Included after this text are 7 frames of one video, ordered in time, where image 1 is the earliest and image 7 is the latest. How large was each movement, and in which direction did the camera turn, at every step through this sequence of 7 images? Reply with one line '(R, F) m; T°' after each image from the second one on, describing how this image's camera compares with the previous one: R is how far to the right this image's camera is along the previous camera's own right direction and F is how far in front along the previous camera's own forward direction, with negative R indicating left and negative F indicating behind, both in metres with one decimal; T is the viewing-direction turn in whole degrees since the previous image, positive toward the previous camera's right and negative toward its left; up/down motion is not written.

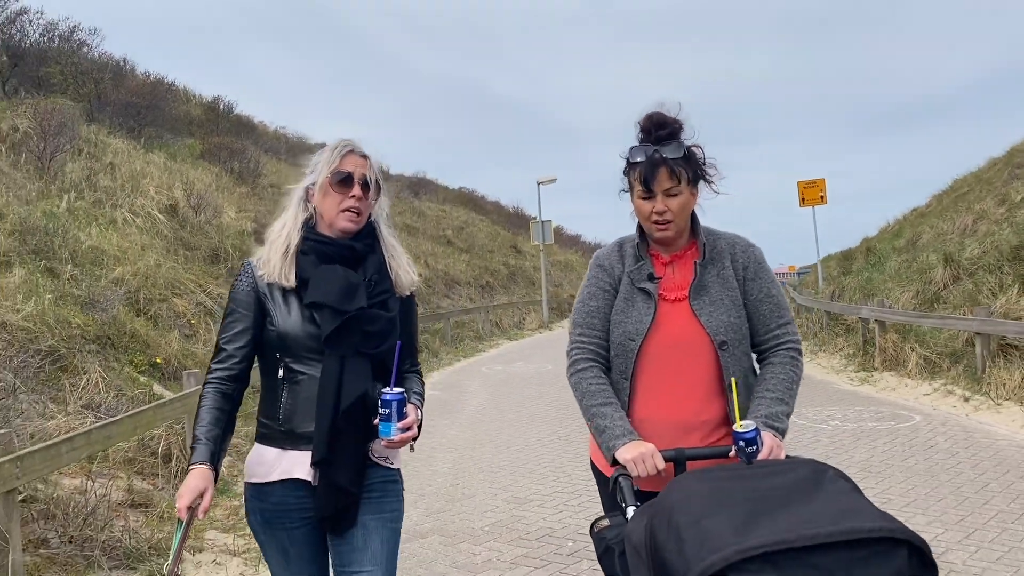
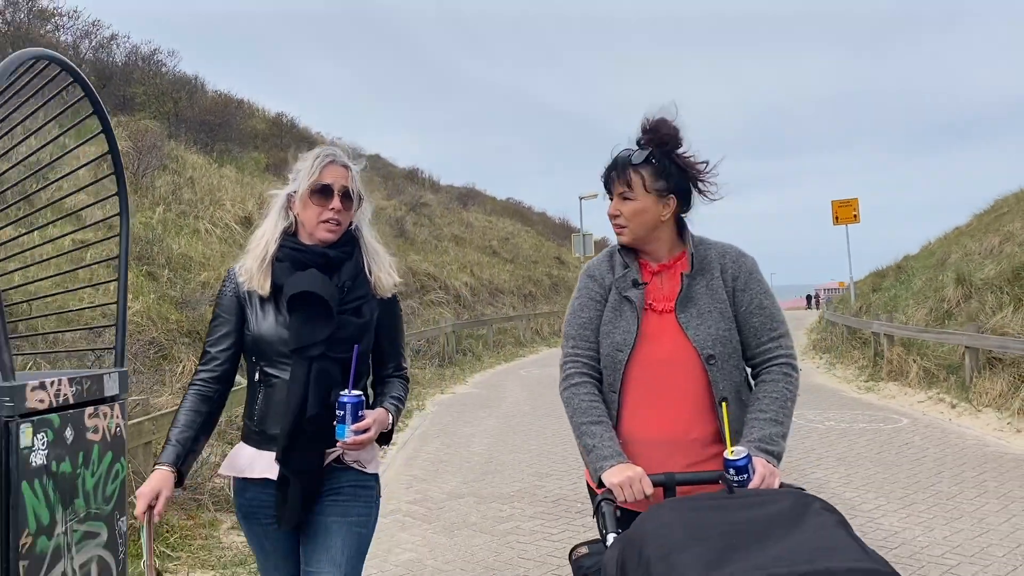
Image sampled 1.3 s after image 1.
(+0.2, -1.1) m; -3°
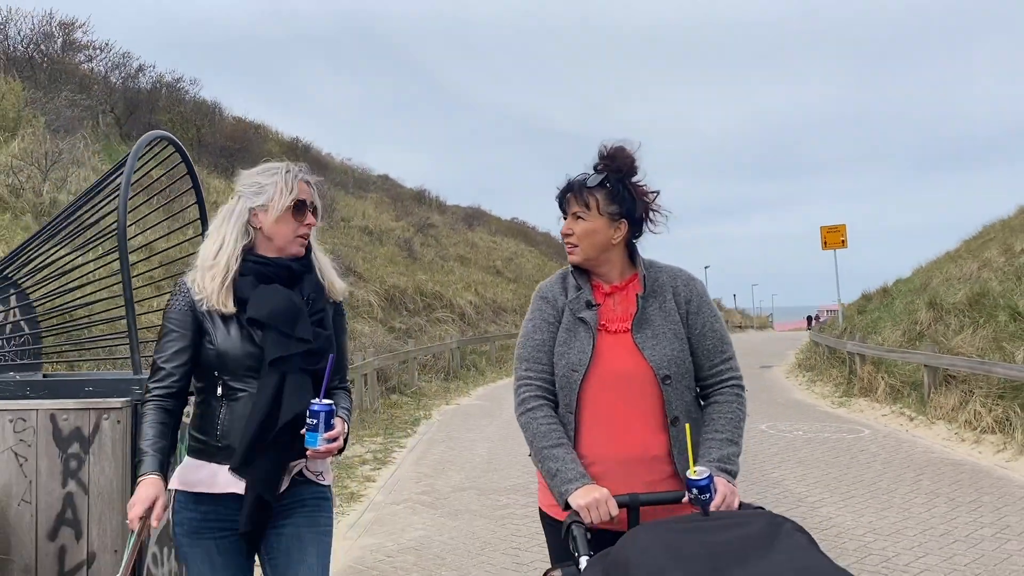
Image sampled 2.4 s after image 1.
(+0.1, -1.0) m; 0°
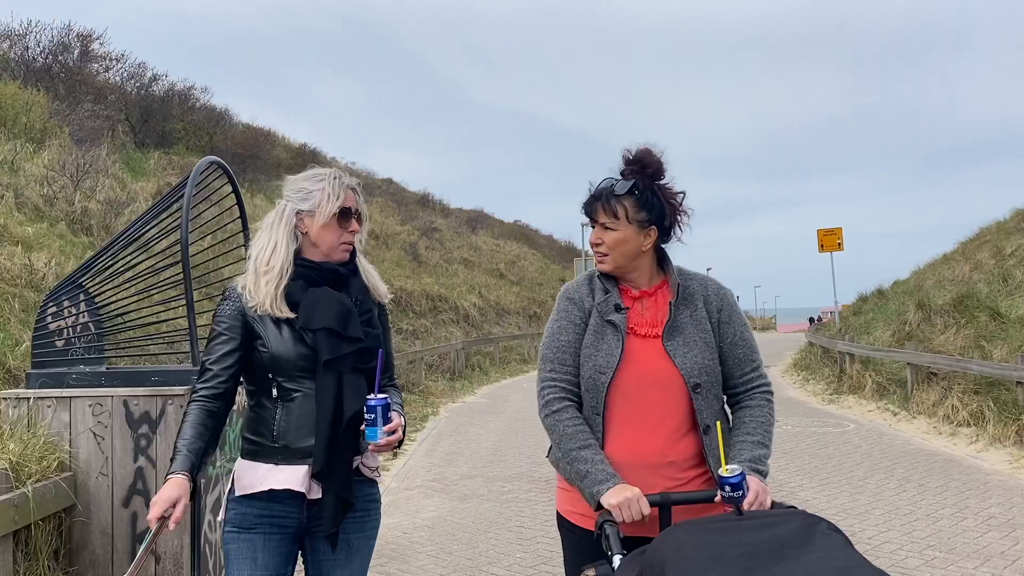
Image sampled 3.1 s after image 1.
(0.0, -0.6) m; 0°
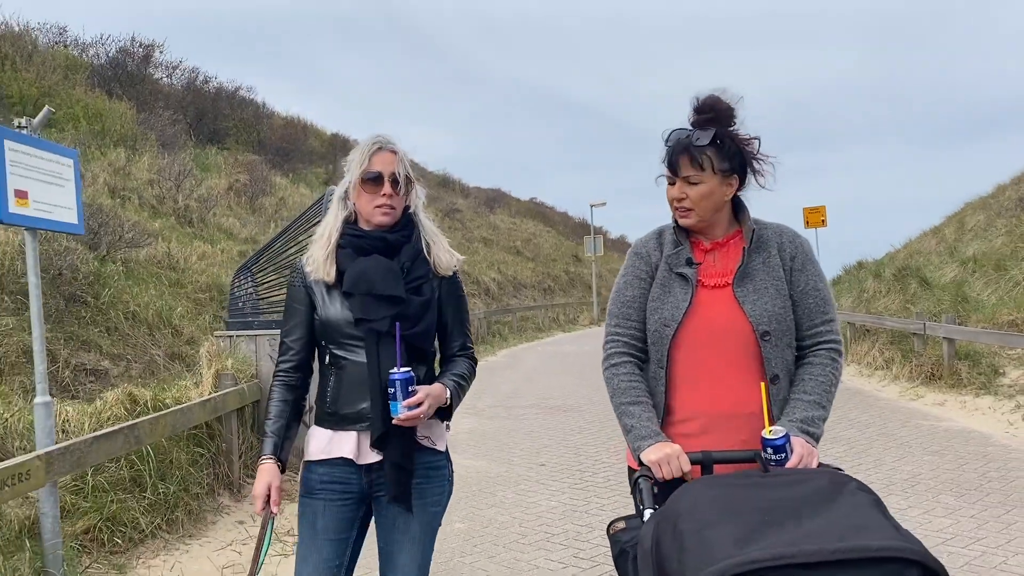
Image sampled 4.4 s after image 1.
(+0.1, -2.6) m; -1°
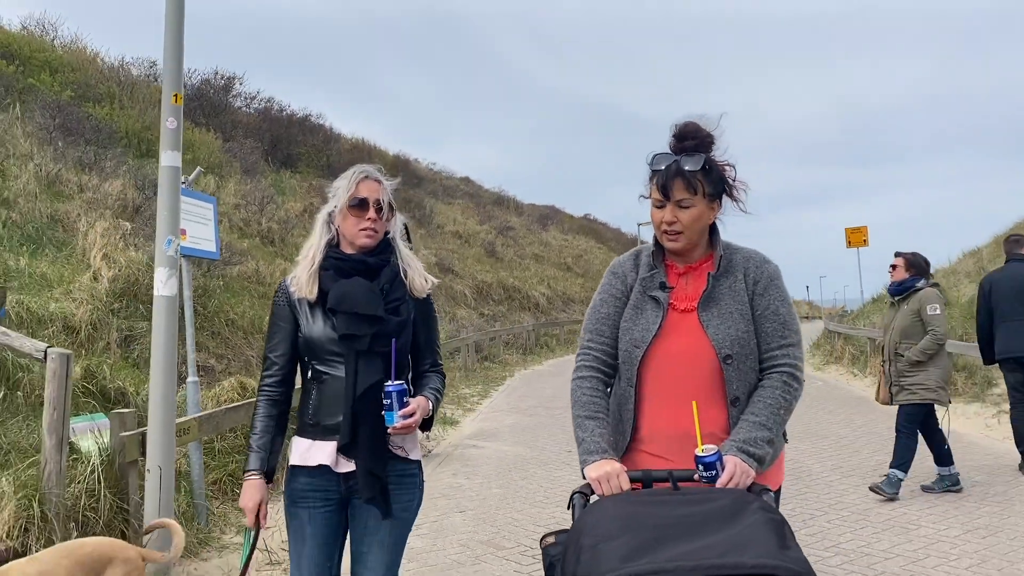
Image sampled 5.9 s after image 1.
(+0.2, -1.4) m; -4°
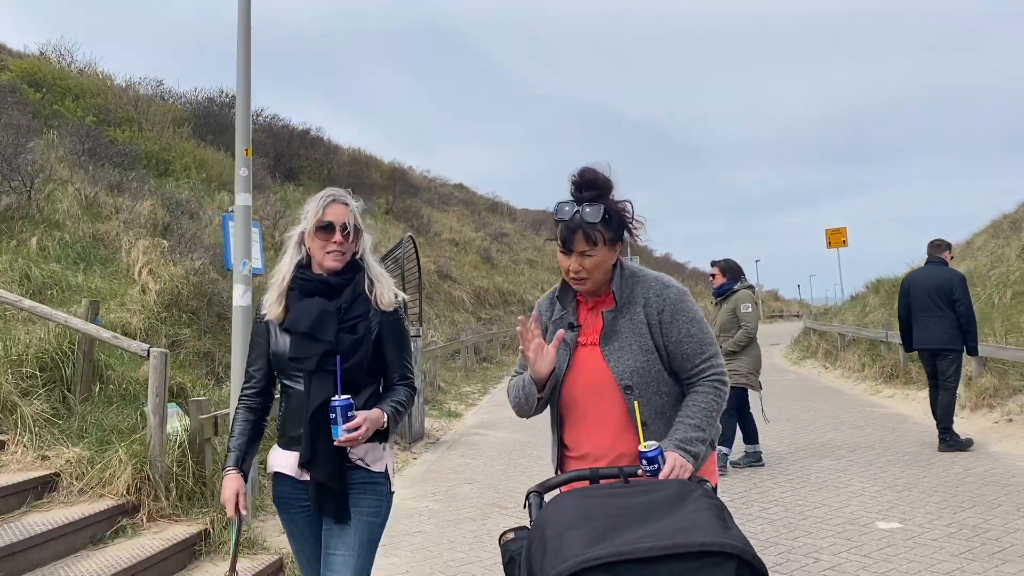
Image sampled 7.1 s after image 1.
(0.0, -1.2) m; 0°
